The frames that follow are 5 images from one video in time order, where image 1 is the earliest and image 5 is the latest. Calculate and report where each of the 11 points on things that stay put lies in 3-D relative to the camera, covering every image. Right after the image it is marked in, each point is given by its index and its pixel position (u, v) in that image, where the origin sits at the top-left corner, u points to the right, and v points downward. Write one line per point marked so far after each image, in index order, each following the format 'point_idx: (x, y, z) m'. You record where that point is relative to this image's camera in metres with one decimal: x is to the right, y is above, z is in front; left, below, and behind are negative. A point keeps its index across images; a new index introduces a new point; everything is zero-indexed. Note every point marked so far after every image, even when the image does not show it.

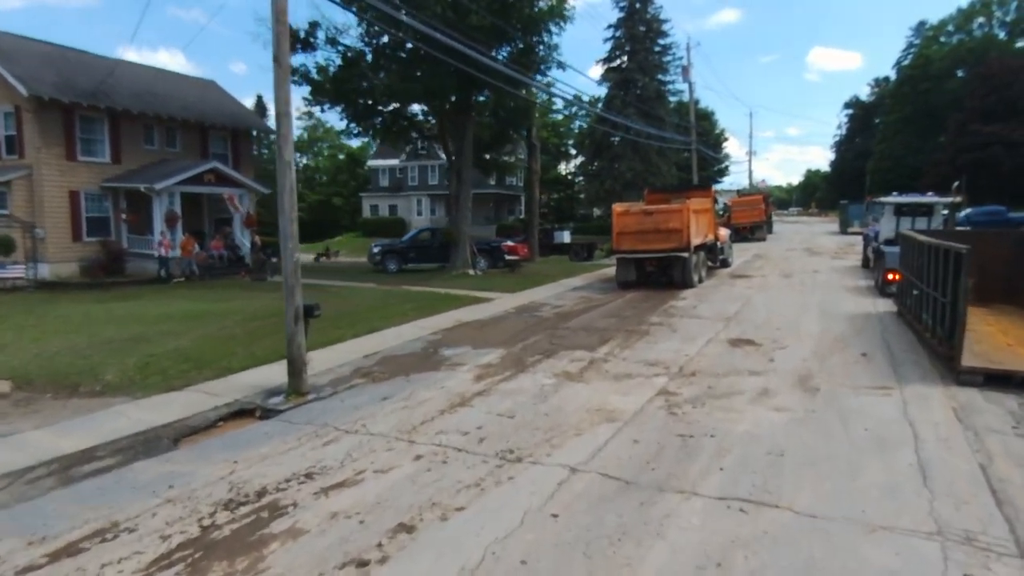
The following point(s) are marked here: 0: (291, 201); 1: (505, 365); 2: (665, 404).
0: (-2.9, +1.2, +8.1) m
1: (-0.1, -1.2, +9.3) m
2: (+1.8, -1.3, +7.2) m
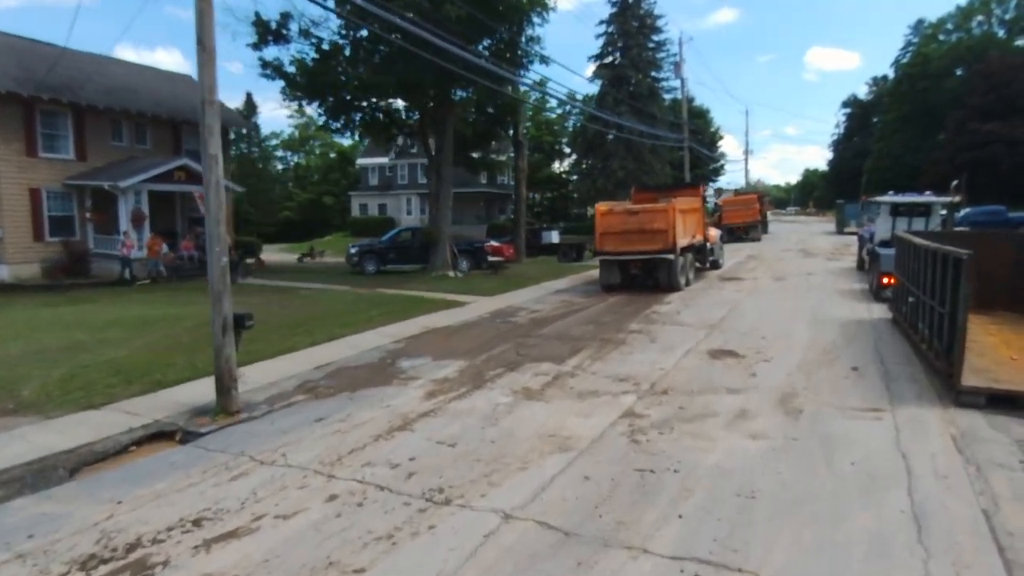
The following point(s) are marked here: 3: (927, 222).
0: (-3.5, +1.1, +7.3) m
1: (-0.7, -1.3, +8.5) m
2: (+1.2, -1.5, +6.4) m
3: (+11.5, +1.8, +17.1) m
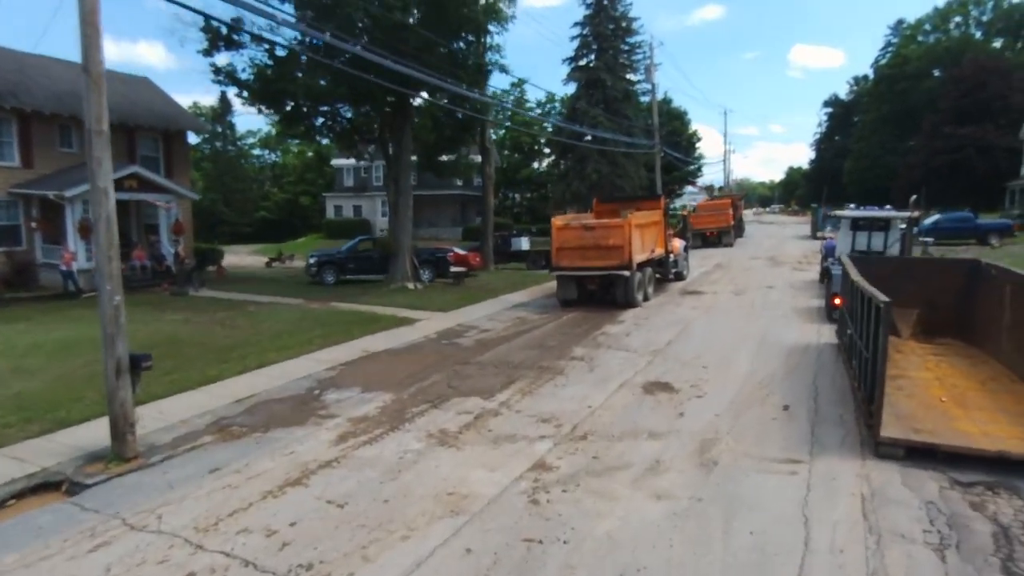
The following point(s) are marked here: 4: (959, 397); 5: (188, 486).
0: (-4.5, +0.6, +6.9) m
1: (-1.7, -1.7, +8.1) m
2: (+0.2, -1.9, +6.1) m
3: (+10.3, +1.4, +17.0) m
4: (+5.5, -1.4, +7.6) m
5: (-3.3, -2.0, +6.3) m
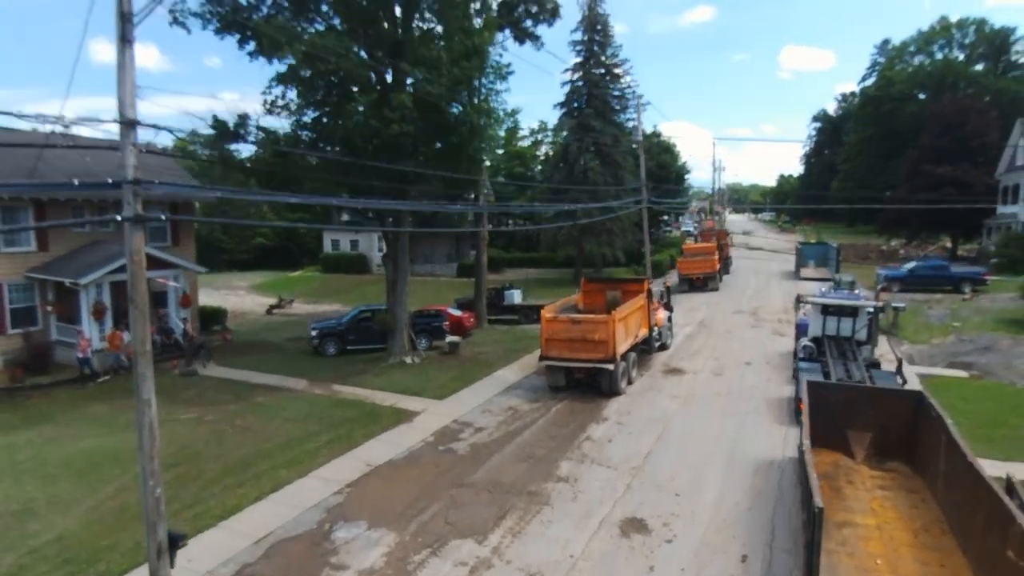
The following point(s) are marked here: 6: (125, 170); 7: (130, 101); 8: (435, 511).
0: (-4.6, -1.9, +7.9) m
1: (-1.9, -4.2, +9.2) m
2: (+0.1, -4.4, +7.2) m
3: (+10.1, -1.0, +18.1) m
4: (+5.4, -3.8, +8.7) m
5: (-3.4, -4.5, +7.4) m
6: (-4.7, +1.4, +7.6) m
7: (-4.7, +2.3, +7.5) m
8: (-1.4, -4.0, +11.0) m
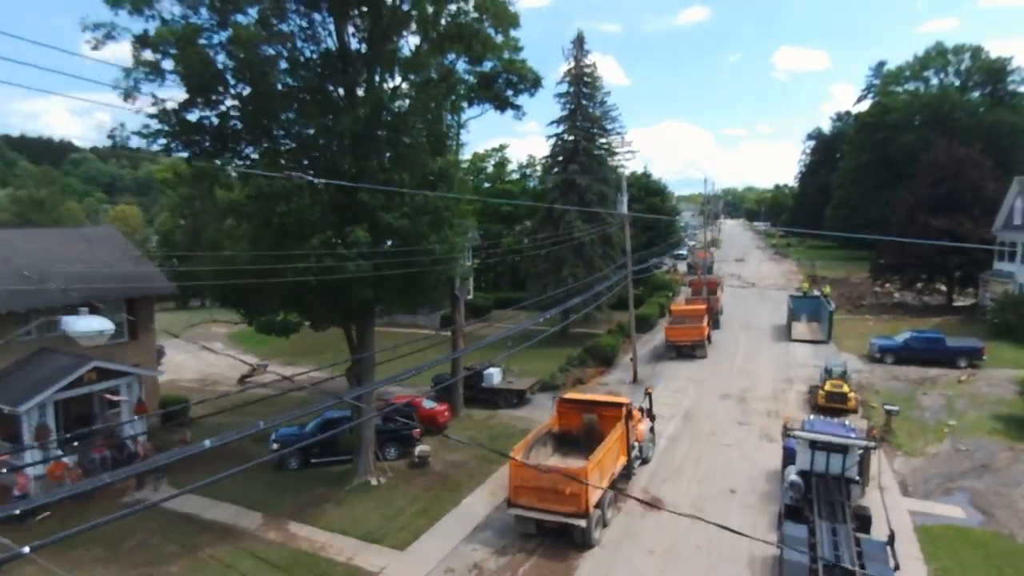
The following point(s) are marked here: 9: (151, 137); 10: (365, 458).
0: (-5.5, -5.7, +6.8) m
1: (-2.7, -8.0, +8.1) m
2: (-0.7, -8.2, +6.0) m
3: (+9.2, -4.7, +17.0) m
4: (+4.6, -7.6, +7.7) m
5: (-4.2, -8.3, +6.2) m
6: (-5.6, -2.3, +6.4) m
7: (-5.5, -1.5, +6.3) m
8: (-2.2, -7.7, +9.9) m
9: (-9.6, +4.0, +16.4) m
10: (-4.7, -5.3, +19.8) m
